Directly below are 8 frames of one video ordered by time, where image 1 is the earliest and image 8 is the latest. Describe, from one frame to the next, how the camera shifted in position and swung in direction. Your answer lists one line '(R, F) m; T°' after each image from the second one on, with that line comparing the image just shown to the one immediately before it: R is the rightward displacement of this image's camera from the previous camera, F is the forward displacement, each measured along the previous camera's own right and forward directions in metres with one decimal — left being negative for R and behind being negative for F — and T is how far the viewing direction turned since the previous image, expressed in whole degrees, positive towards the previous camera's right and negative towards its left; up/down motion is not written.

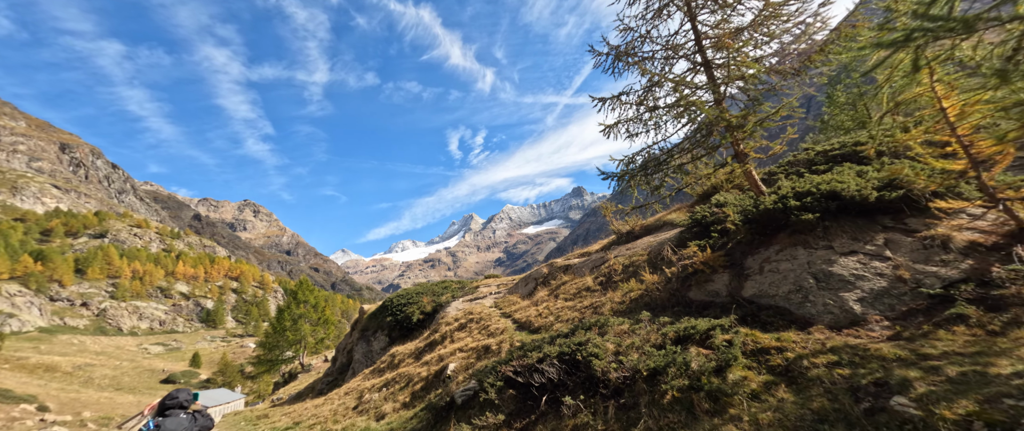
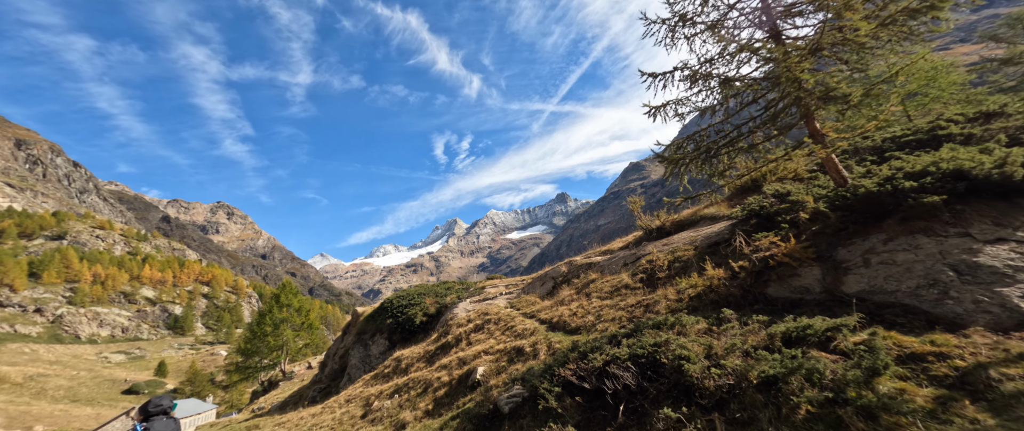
(-1.8, +1.5) m; +3°
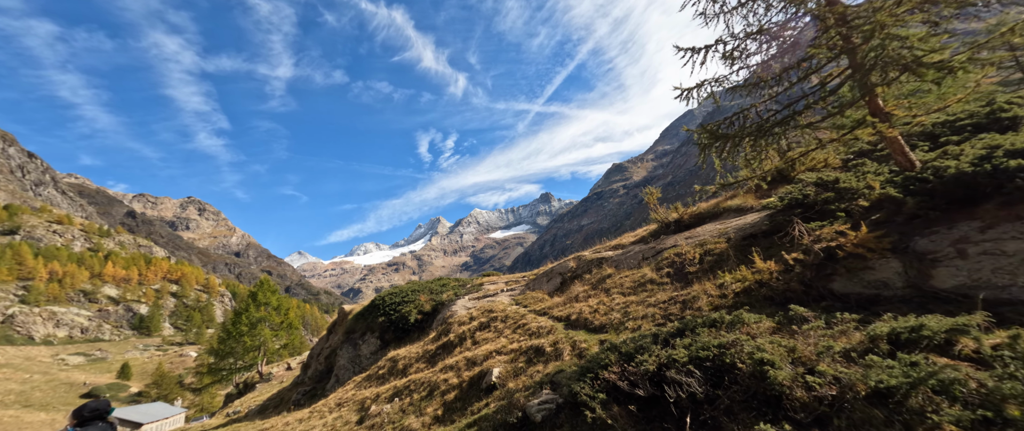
(-1.3, +1.2) m; +3°
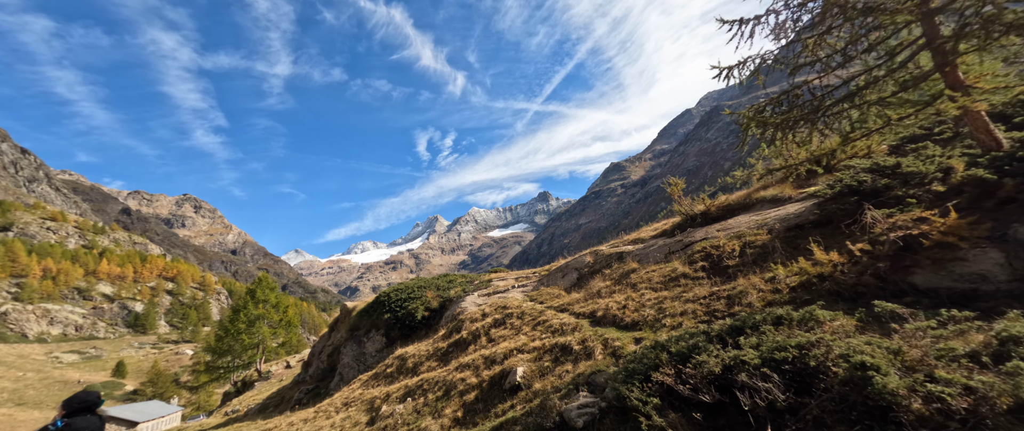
(-0.9, +1.0) m; 0°
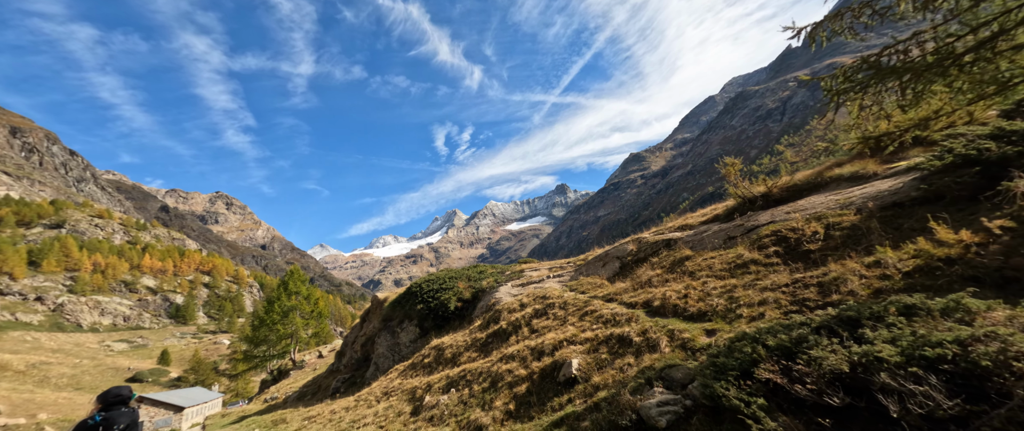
(-0.9, +0.9) m; -3°
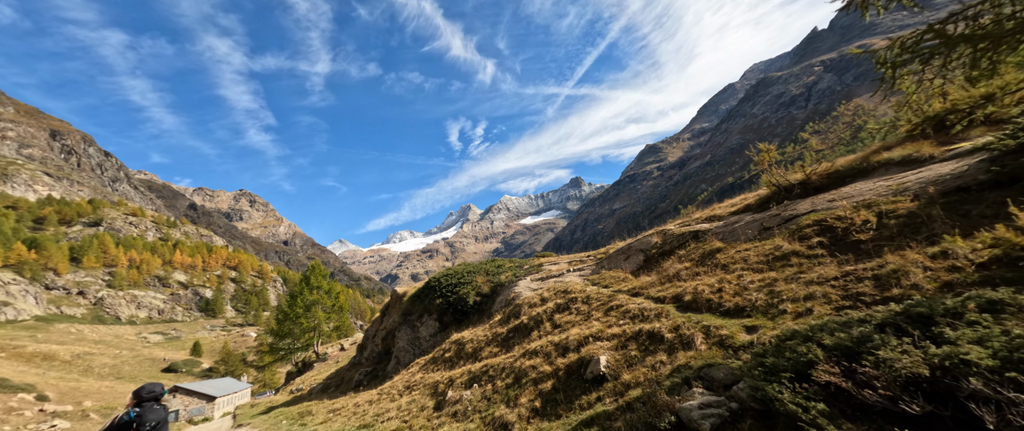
(-0.2, +0.5) m; -2°
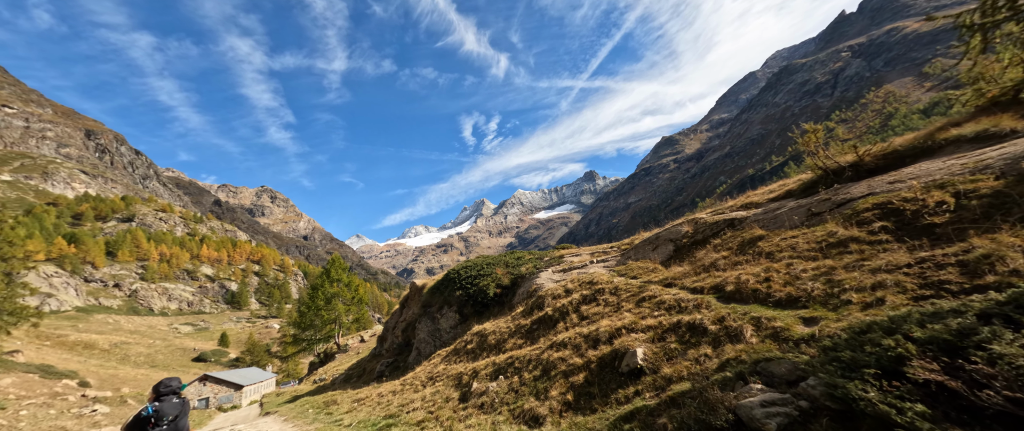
(-0.5, +0.6) m; -2°
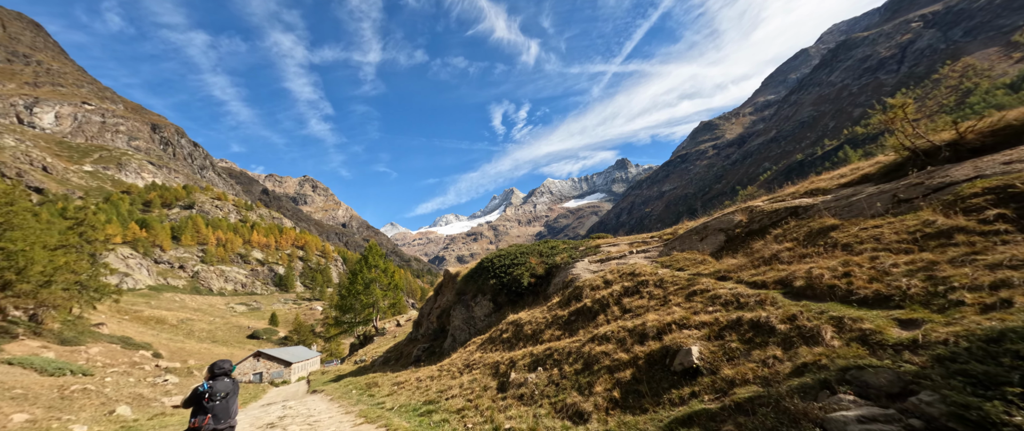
(-0.3, +0.7) m; -5°
